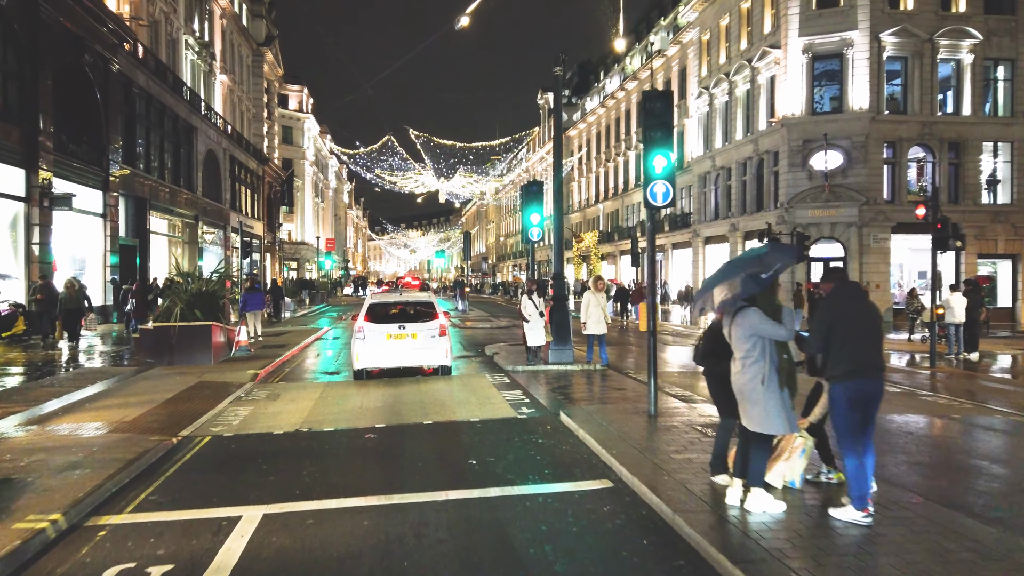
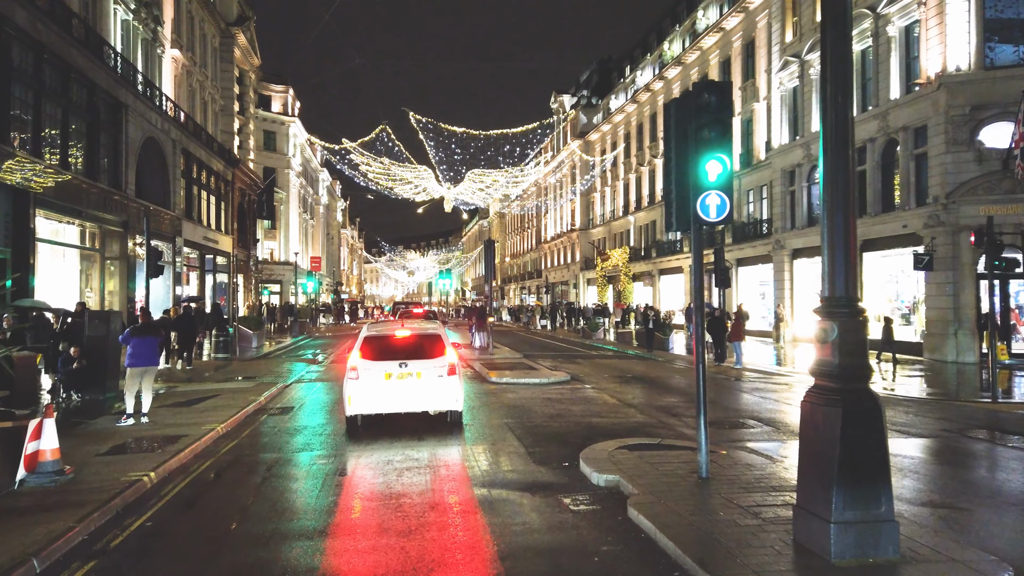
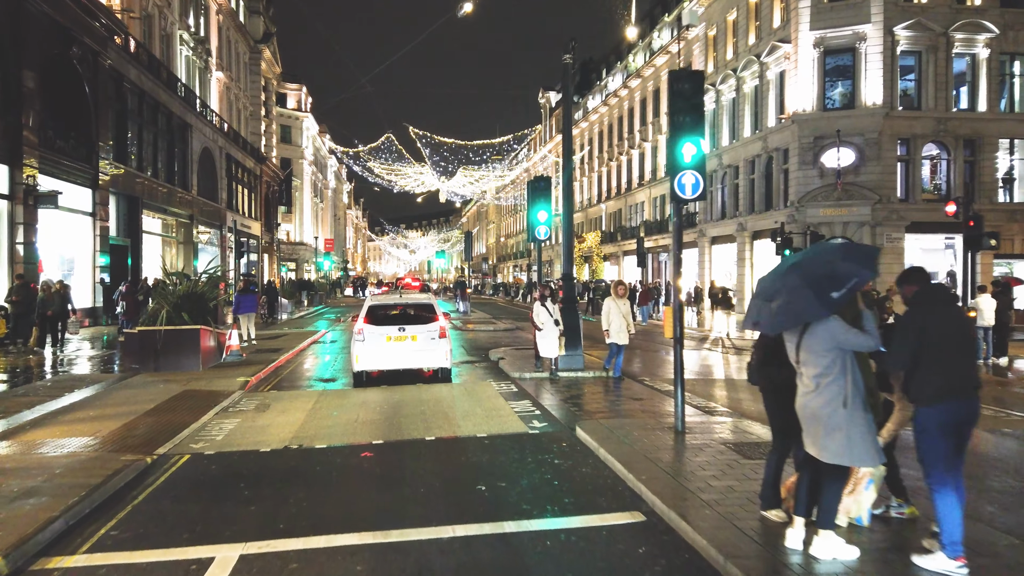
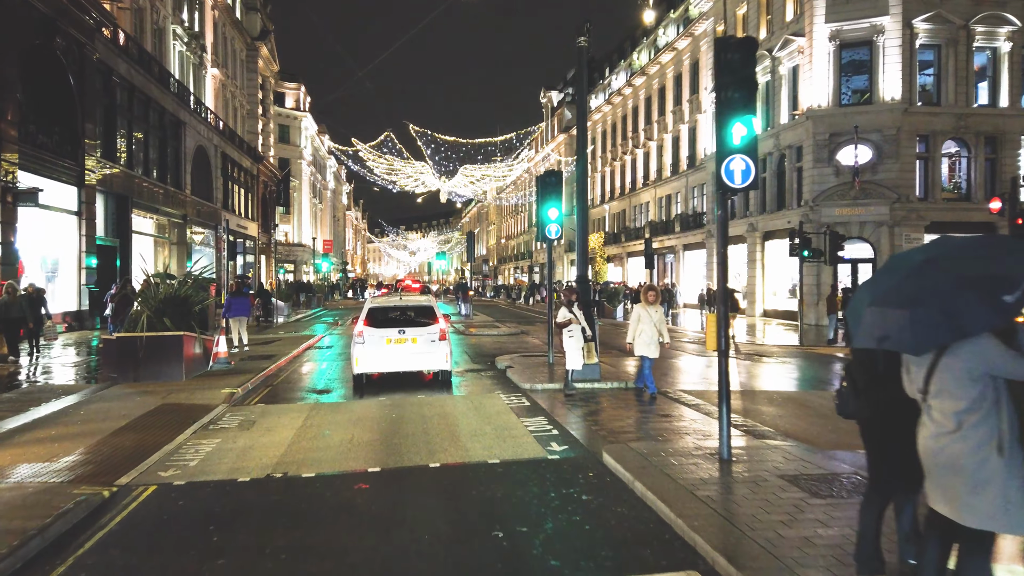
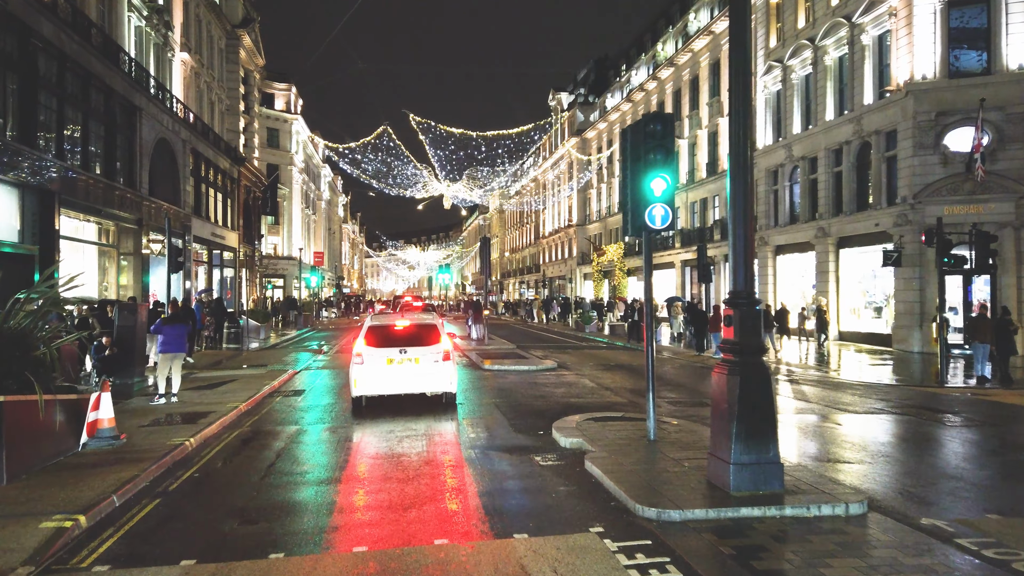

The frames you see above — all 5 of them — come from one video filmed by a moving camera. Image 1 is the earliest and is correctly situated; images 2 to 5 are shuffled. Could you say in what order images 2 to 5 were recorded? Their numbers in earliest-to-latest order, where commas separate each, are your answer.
3, 4, 5, 2
